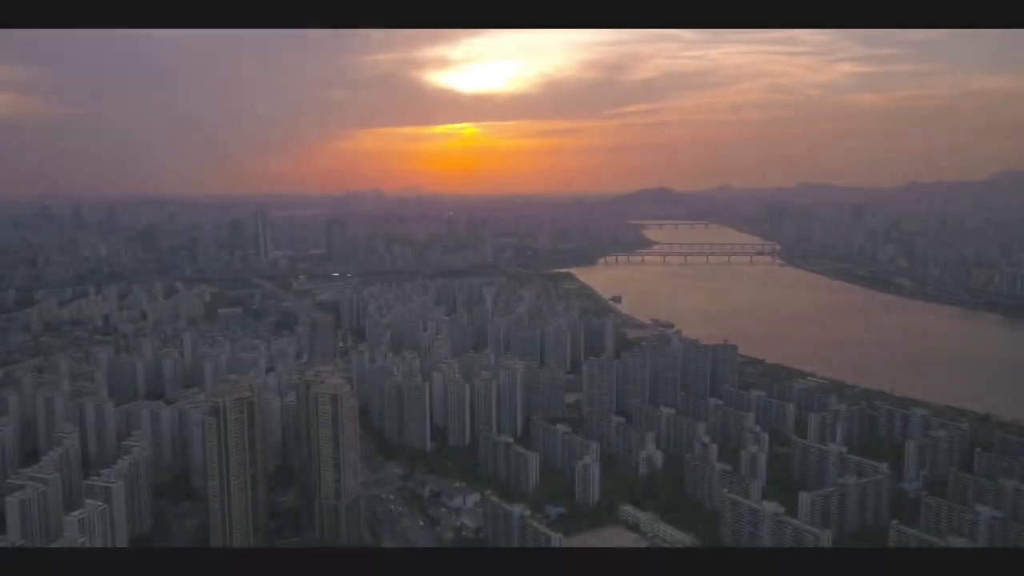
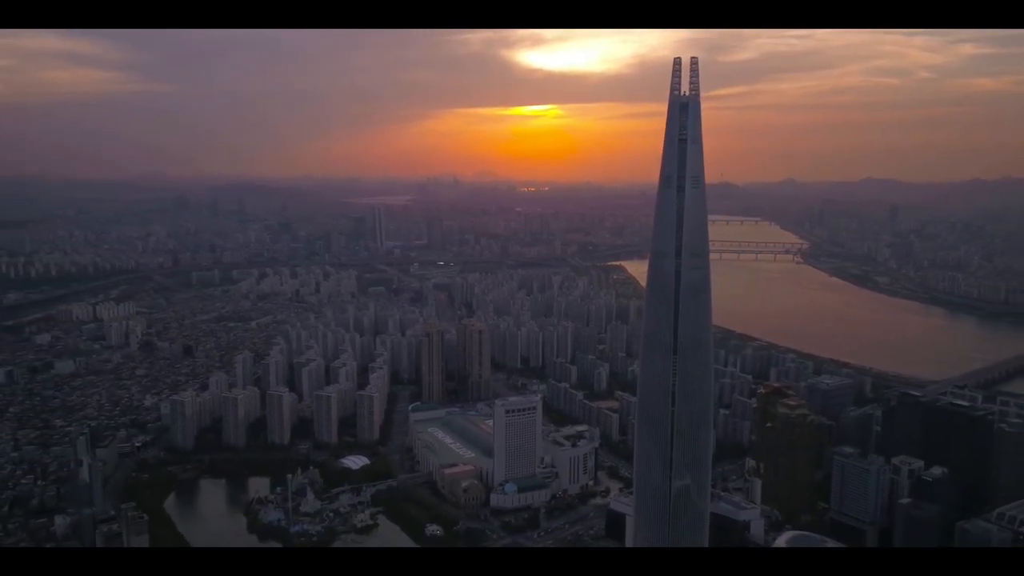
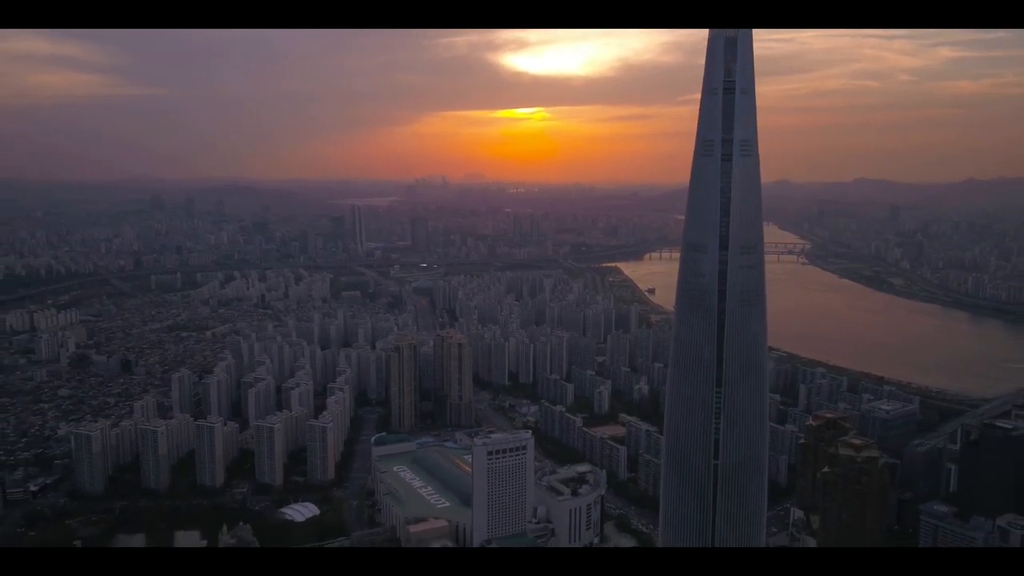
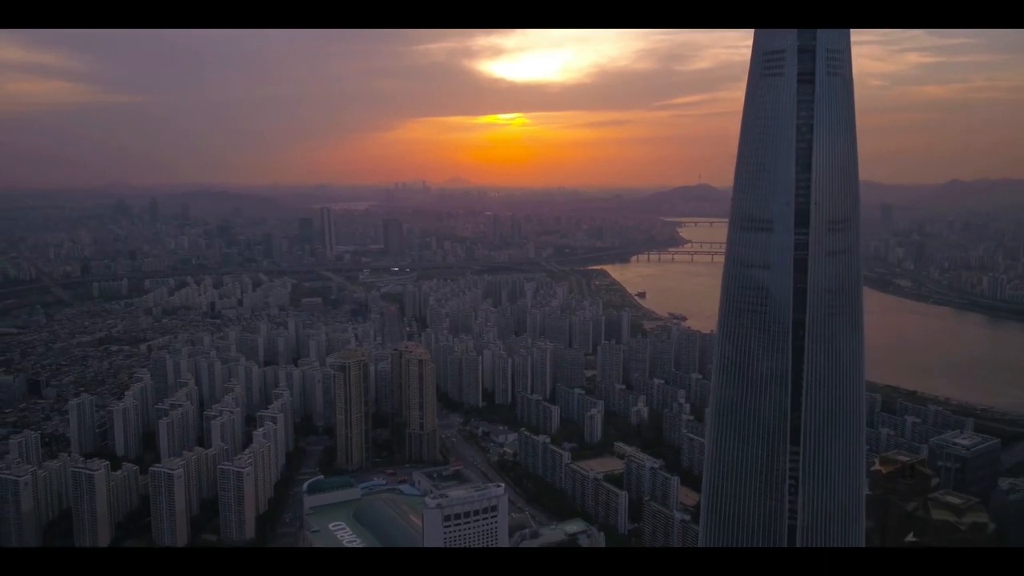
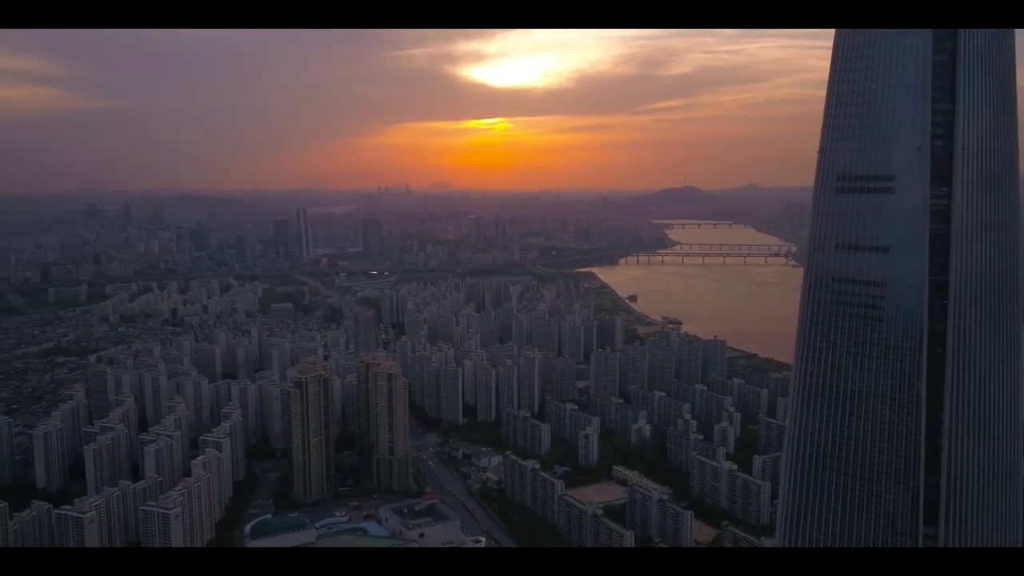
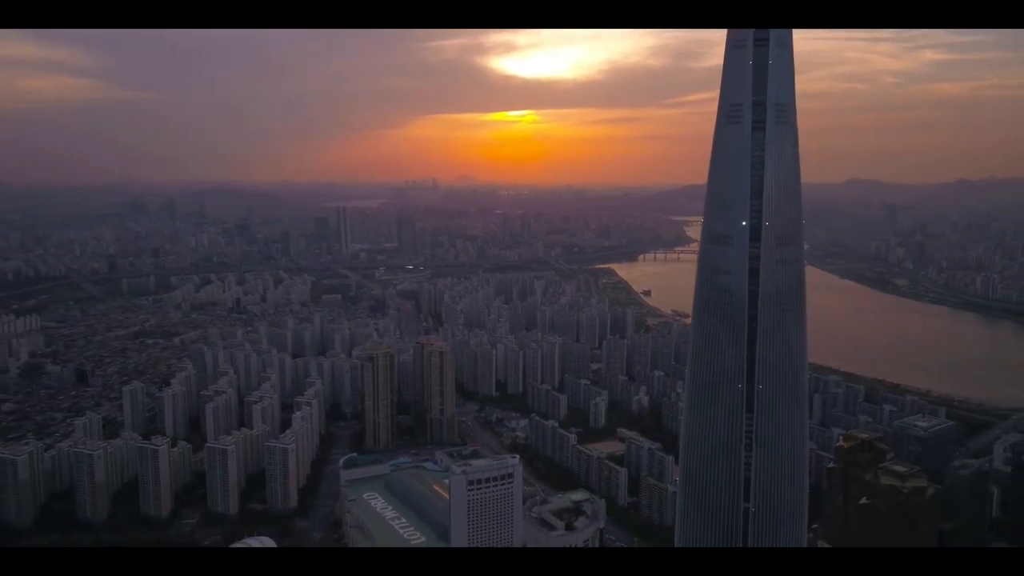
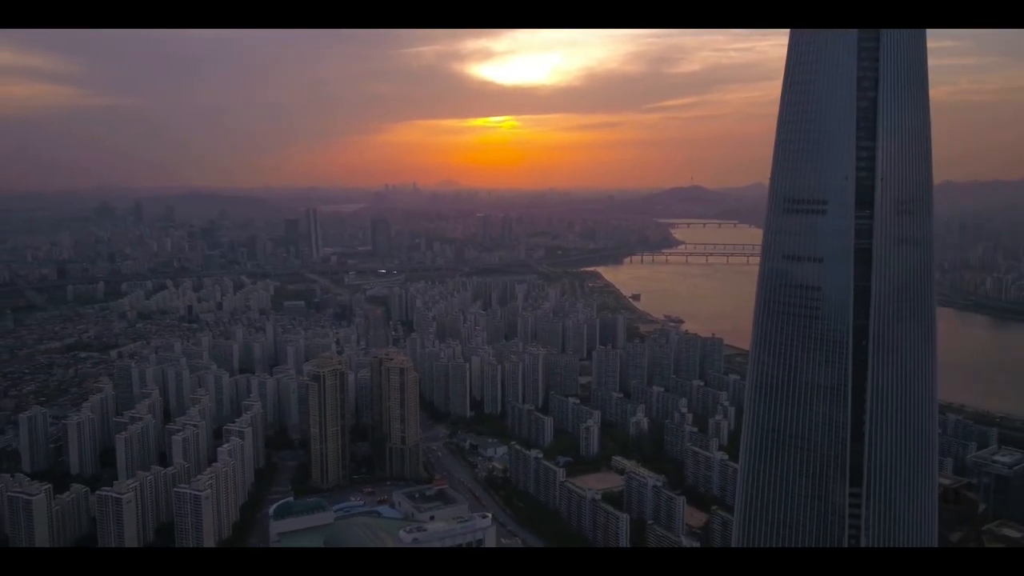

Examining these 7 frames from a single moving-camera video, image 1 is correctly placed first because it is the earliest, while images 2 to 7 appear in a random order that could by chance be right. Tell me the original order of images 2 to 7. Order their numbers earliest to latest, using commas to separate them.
5, 7, 4, 6, 3, 2
